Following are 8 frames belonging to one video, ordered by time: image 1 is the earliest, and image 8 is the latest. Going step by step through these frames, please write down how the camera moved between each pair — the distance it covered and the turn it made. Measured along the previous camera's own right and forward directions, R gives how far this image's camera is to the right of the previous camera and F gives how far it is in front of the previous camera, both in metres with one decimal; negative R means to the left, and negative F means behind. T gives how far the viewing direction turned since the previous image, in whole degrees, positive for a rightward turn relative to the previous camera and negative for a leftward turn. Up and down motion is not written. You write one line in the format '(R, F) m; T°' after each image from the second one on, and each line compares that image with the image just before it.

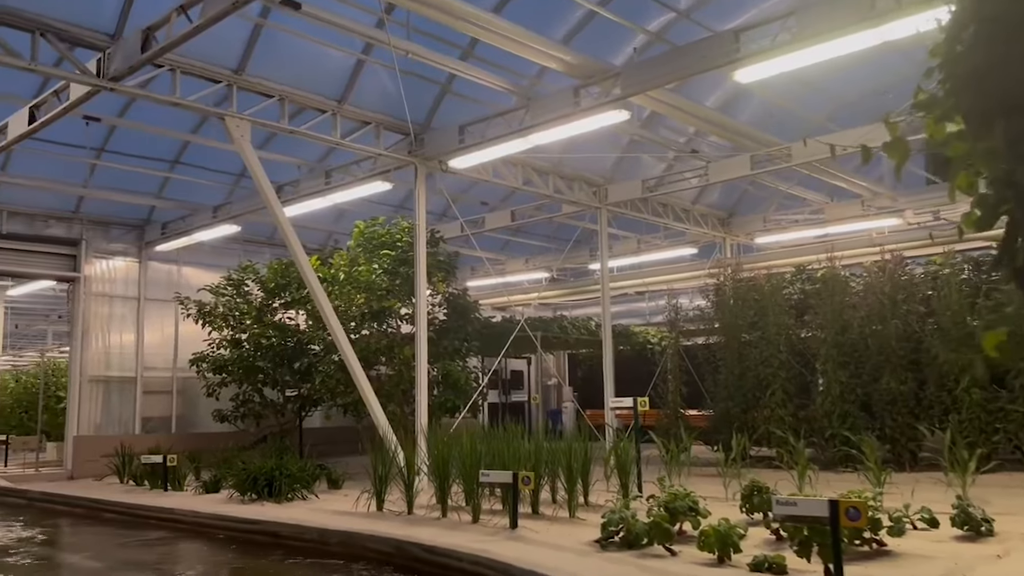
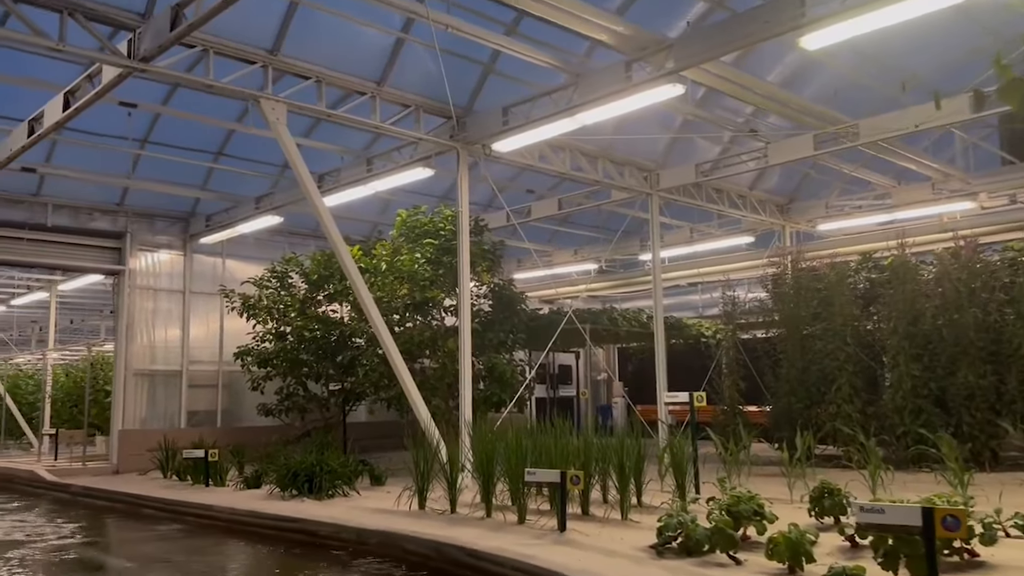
(0.0, +0.5) m; -3°
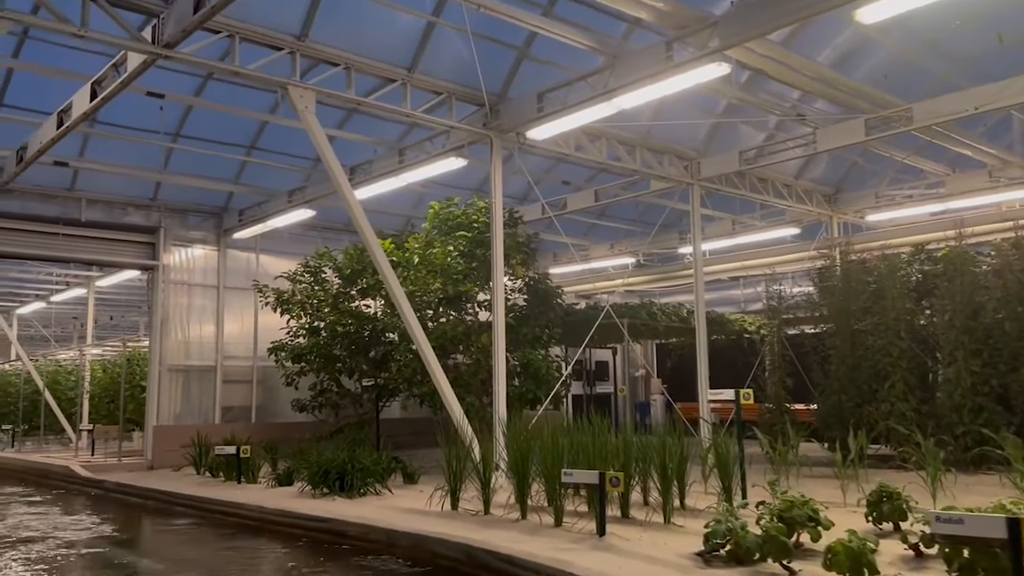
(0.0, +0.3) m; -2°
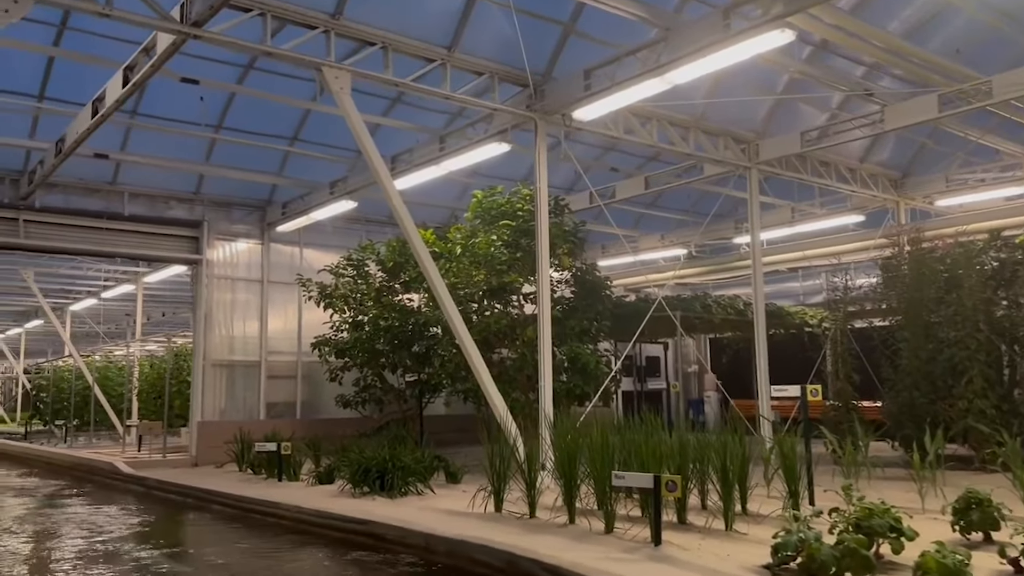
(0.0, +0.5) m; -3°
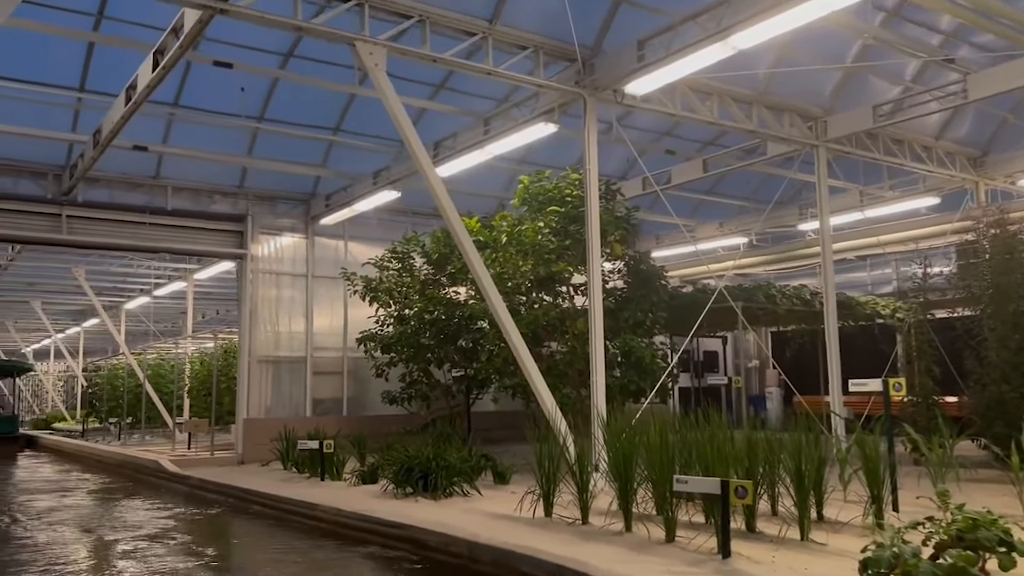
(0.0, +0.5) m; -3°
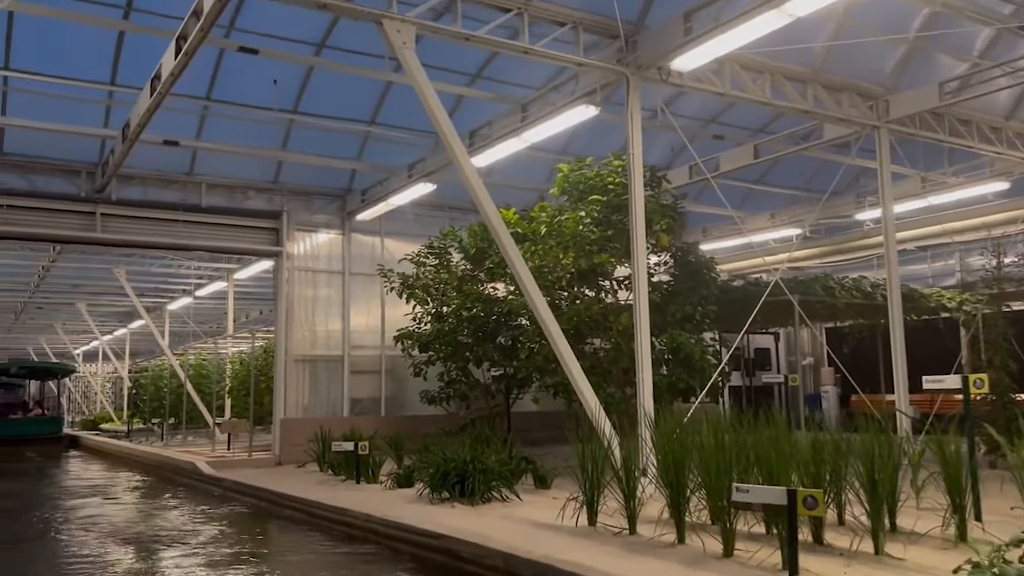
(0.0, +0.5) m; -3°
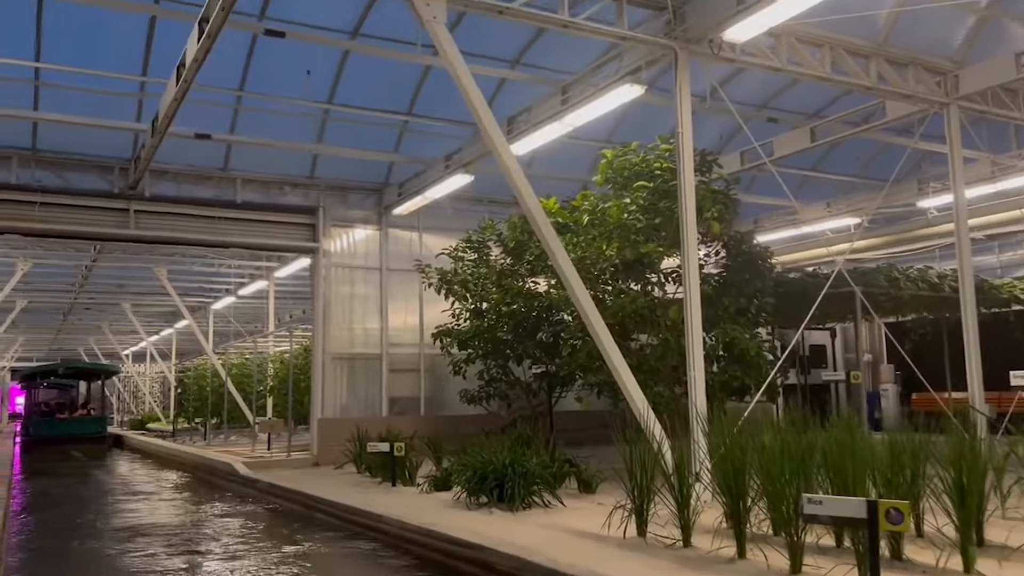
(0.0, +0.5) m; -3°
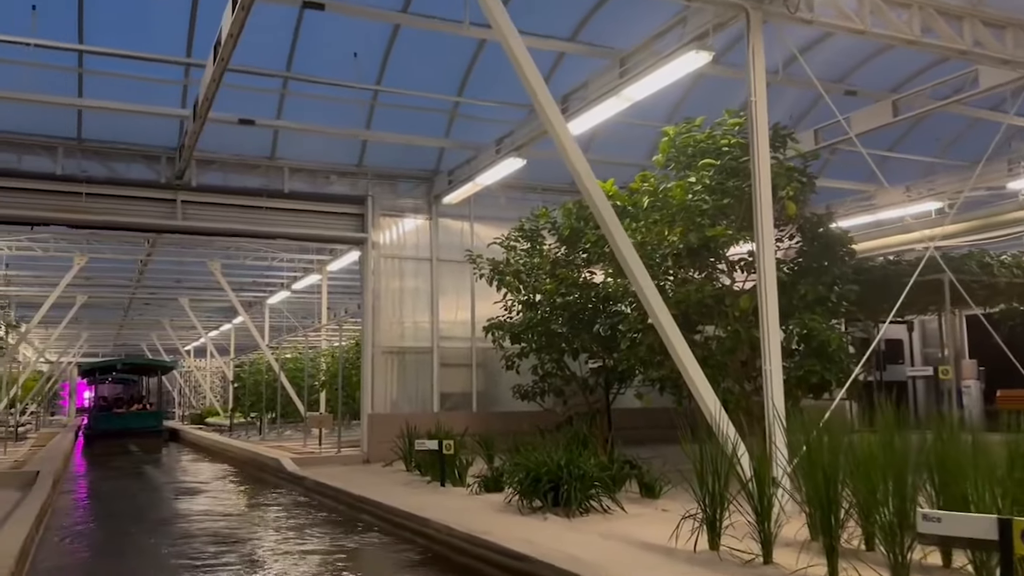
(0.0, +0.6) m; -4°
